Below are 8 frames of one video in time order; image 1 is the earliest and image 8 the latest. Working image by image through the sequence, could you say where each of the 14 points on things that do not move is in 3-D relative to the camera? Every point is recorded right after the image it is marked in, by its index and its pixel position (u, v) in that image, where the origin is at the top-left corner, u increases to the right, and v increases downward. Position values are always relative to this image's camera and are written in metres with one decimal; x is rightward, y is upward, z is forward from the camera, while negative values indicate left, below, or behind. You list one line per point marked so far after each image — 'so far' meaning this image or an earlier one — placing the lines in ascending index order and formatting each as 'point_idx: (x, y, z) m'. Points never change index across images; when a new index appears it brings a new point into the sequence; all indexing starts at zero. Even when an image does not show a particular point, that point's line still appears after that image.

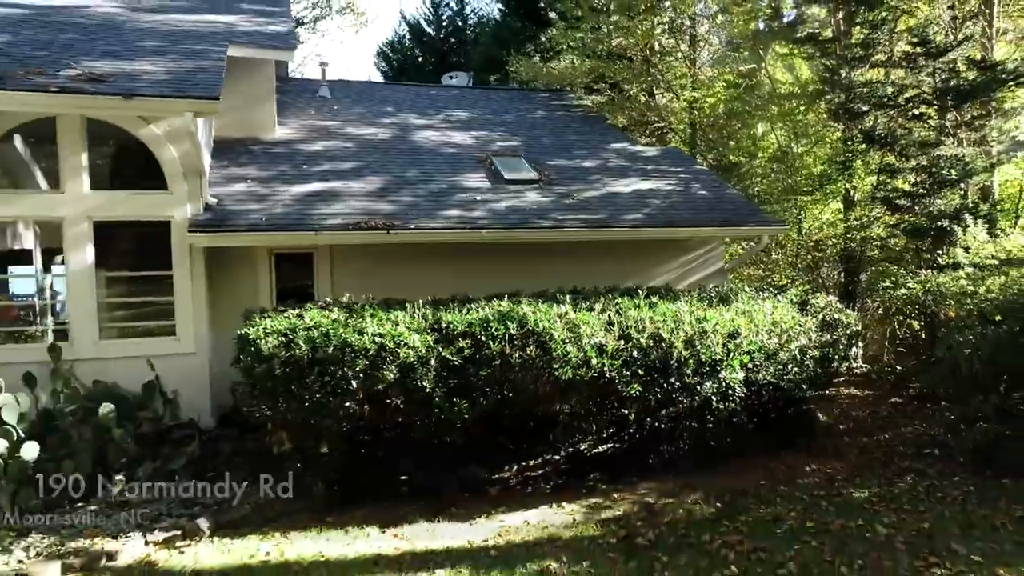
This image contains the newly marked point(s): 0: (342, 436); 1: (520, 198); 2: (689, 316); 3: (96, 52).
0: (-1.5, -1.4, +6.0) m
1: (+0.1, +1.3, +8.8) m
2: (+2.0, -0.3, +6.8) m
3: (-5.0, +2.9, +7.5) m
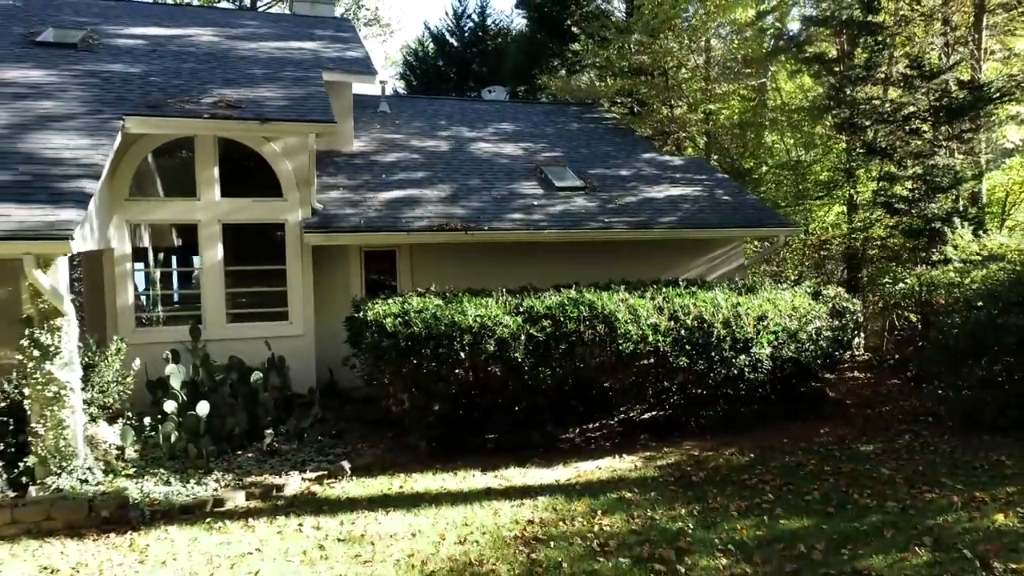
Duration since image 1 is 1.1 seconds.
0: (-0.7, -1.3, +7.3) m
1: (+1.0, +1.4, +10.1) m
2: (+2.8, -0.2, +8.2) m
3: (-4.2, +3.0, +8.9) m
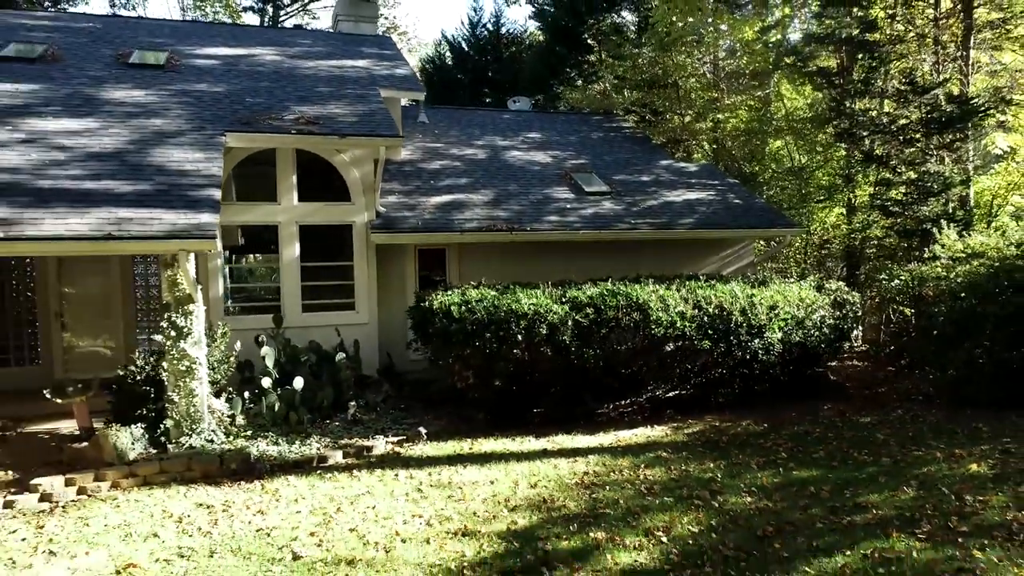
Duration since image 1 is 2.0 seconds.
0: (0.0, -1.2, +8.5) m
1: (+1.6, +1.5, +11.3) m
2: (+3.5, -0.1, +9.4) m
3: (-3.5, +3.1, +10.0) m
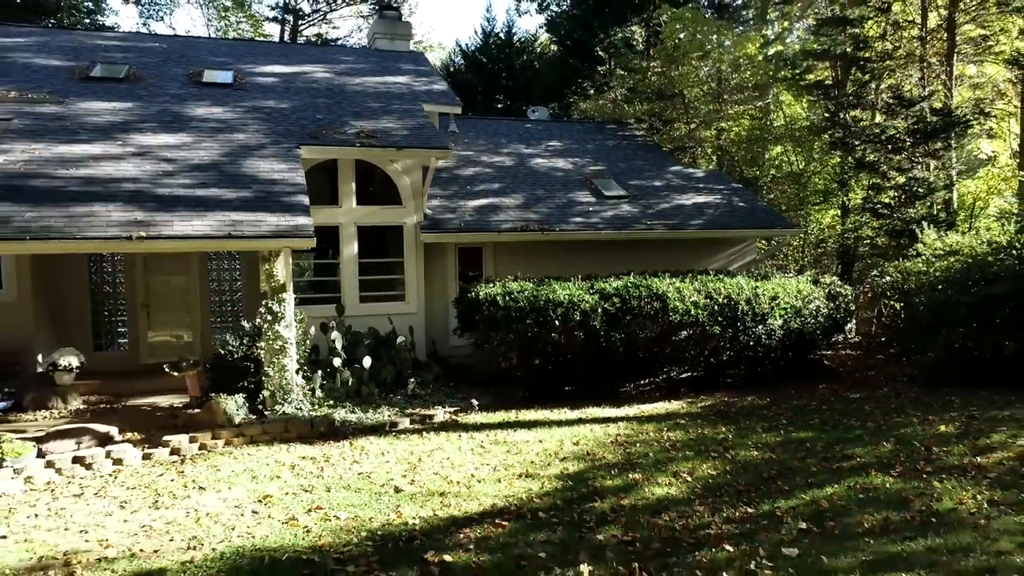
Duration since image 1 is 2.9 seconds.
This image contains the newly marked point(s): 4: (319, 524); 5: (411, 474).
0: (+0.5, -1.0, +9.8) m
1: (+2.2, +1.6, +12.6) m
2: (+4.1, +0.1, +10.7) m
3: (-2.9, +3.2, +11.3) m
4: (-1.7, -2.1, +5.7) m
5: (-1.1, -2.0, +6.9) m
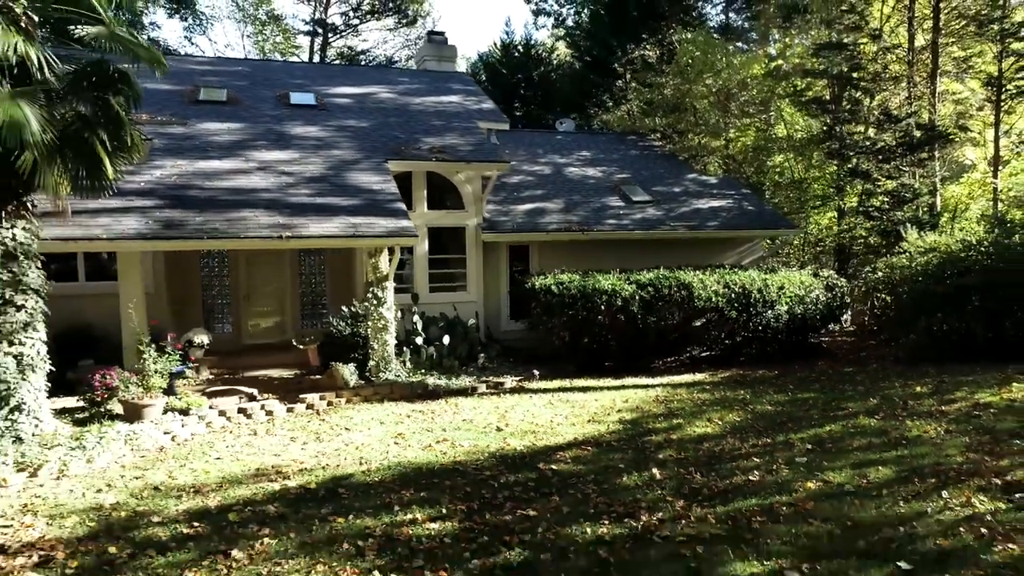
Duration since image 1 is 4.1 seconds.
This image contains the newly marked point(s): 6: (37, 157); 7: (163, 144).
0: (+1.5, -0.9, +11.7) m
1: (+3.1, +1.8, +14.5) m
2: (+5.0, +0.2, +12.6) m
3: (-2.0, +3.3, +13.2) m
4: (-0.8, -2.0, +7.7) m
5: (-0.1, -1.9, +8.8) m
6: (-5.1, +1.4, +6.6) m
7: (-6.2, +2.6, +11.0) m
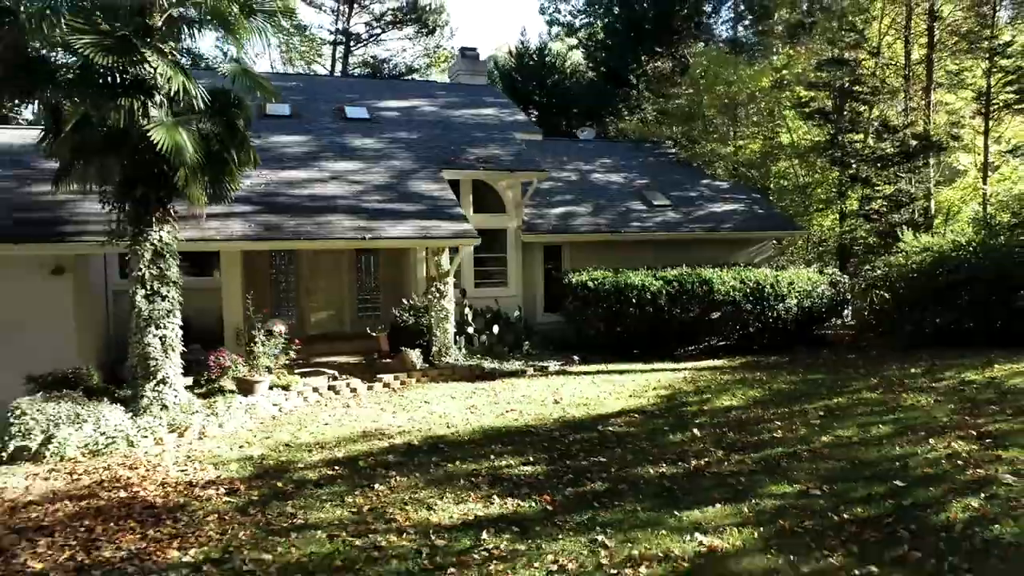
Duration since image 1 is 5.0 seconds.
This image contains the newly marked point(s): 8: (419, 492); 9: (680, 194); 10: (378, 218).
0: (+2.4, -0.8, +13.2) m
1: (+4.0, +1.9, +16.0) m
2: (+5.9, +0.3, +14.1) m
3: (-1.1, +3.4, +14.7) m
4: (+0.1, -1.9, +9.1) m
5: (+0.8, -1.8, +10.3) m
6: (-4.2, +1.5, +8.1) m
7: (-5.4, +2.7, +12.5) m
8: (-1.0, -2.1, +6.5) m
9: (+4.7, +2.6, +17.4) m
10: (-2.4, +1.2, +11.1) m
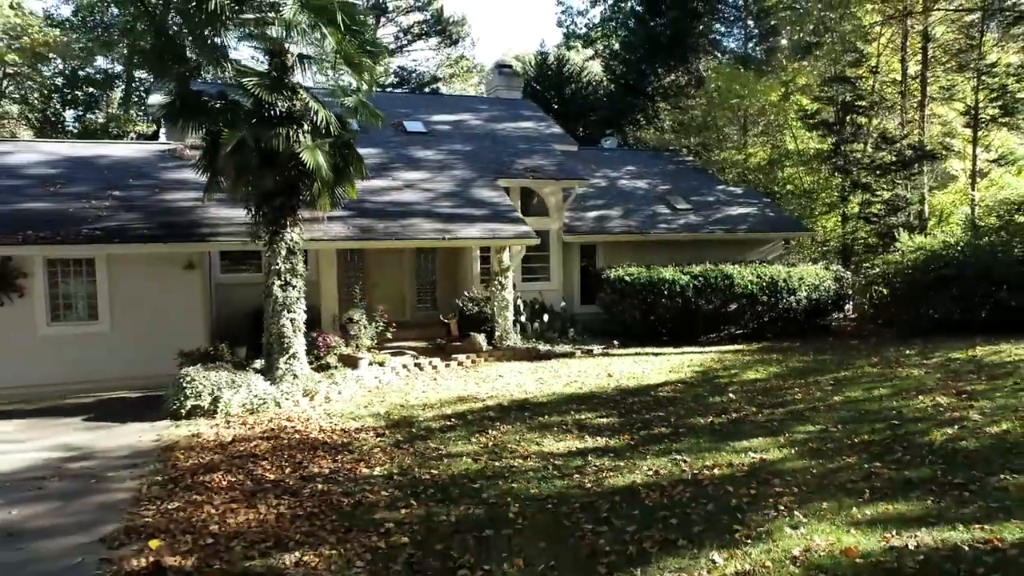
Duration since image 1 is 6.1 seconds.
0: (+3.5, -0.6, +15.1) m
1: (+5.1, +2.0, +17.9) m
2: (+7.0, +0.5, +16.0) m
3: (0.0, +3.6, +16.6) m
4: (+1.2, -1.7, +11.0) m
5: (+1.9, -1.6, +12.2) m
6: (-3.1, +1.6, +10.0) m
7: (-4.2, +2.8, +14.3) m
8: (+0.2, -2.0, +8.3) m
9: (+5.8, +2.8, +19.3) m
10: (-1.3, +1.4, +13.0) m
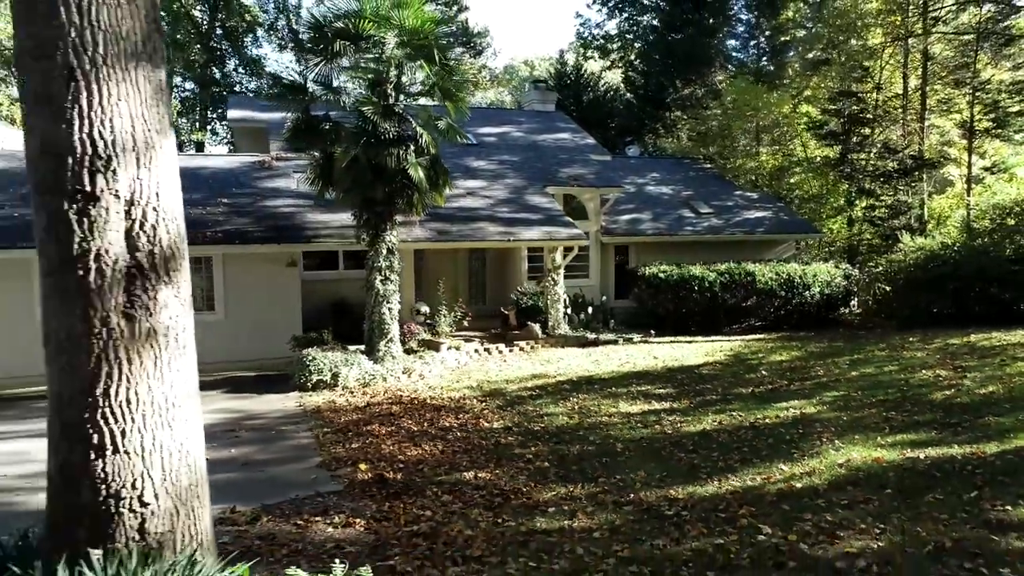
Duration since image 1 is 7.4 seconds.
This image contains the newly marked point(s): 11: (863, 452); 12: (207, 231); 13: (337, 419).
0: (+4.8, -0.5, +17.0) m
1: (+6.3, +2.1, +19.8) m
2: (+8.3, +0.6, +17.9) m
3: (+1.3, +3.7, +18.4) m
4: (+2.5, -1.6, +12.9) m
5: (+3.2, -1.5, +14.0) m
6: (-1.8, +1.7, +11.8) m
7: (-3.0, +2.9, +16.2) m
8: (+1.5, -1.9, +10.2) m
9: (+7.1, +2.9, +21.2) m
10: (0.0, +1.5, +14.8) m
11: (+3.7, -1.7, +6.5) m
12: (-6.2, +1.2, +12.6) m
13: (-2.6, -2.0, +9.2) m
